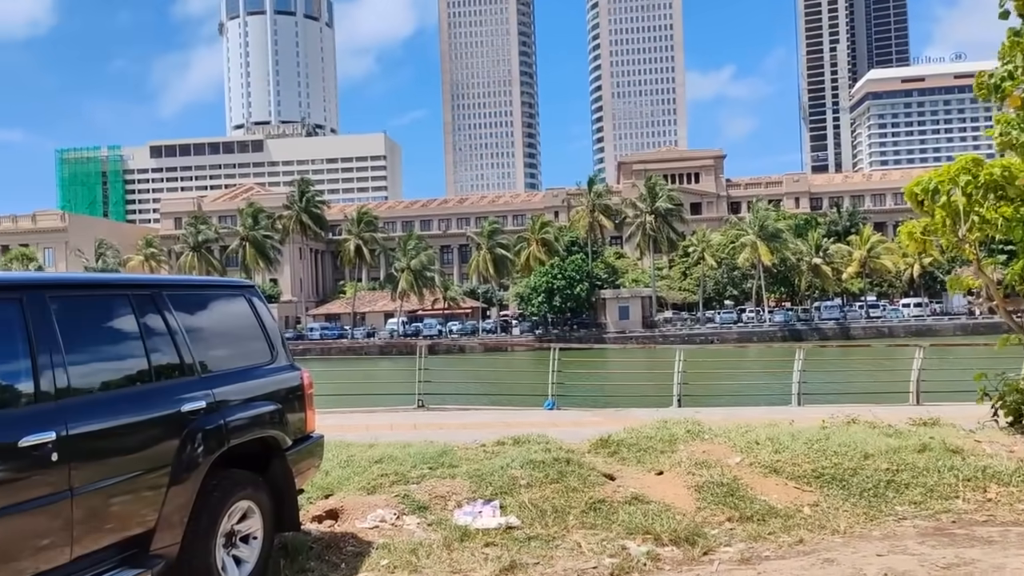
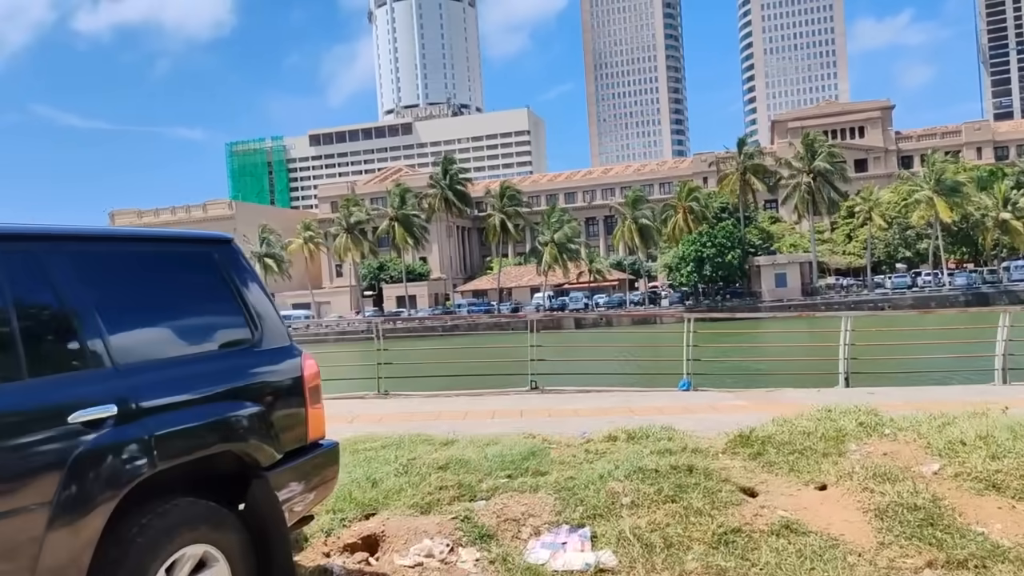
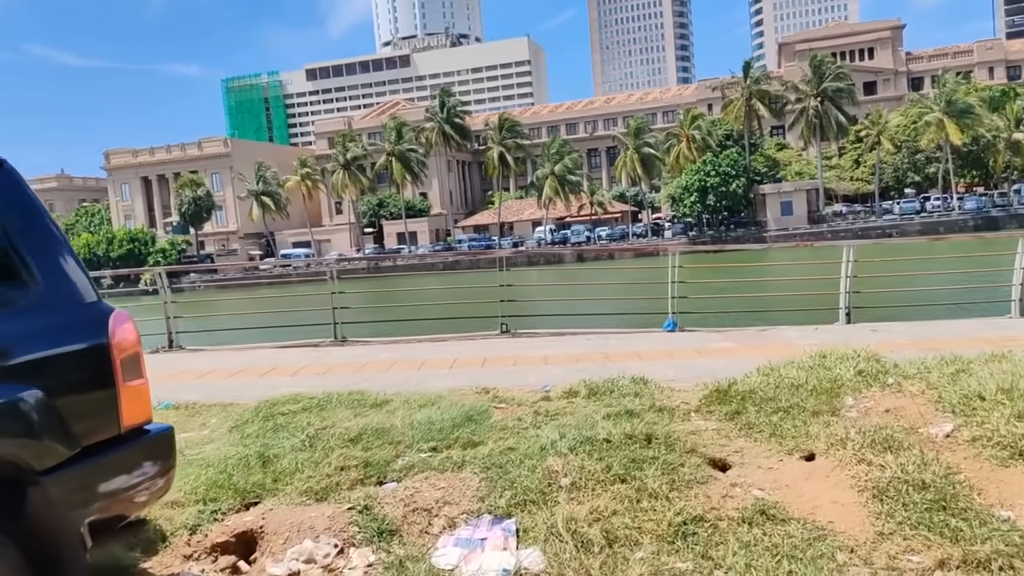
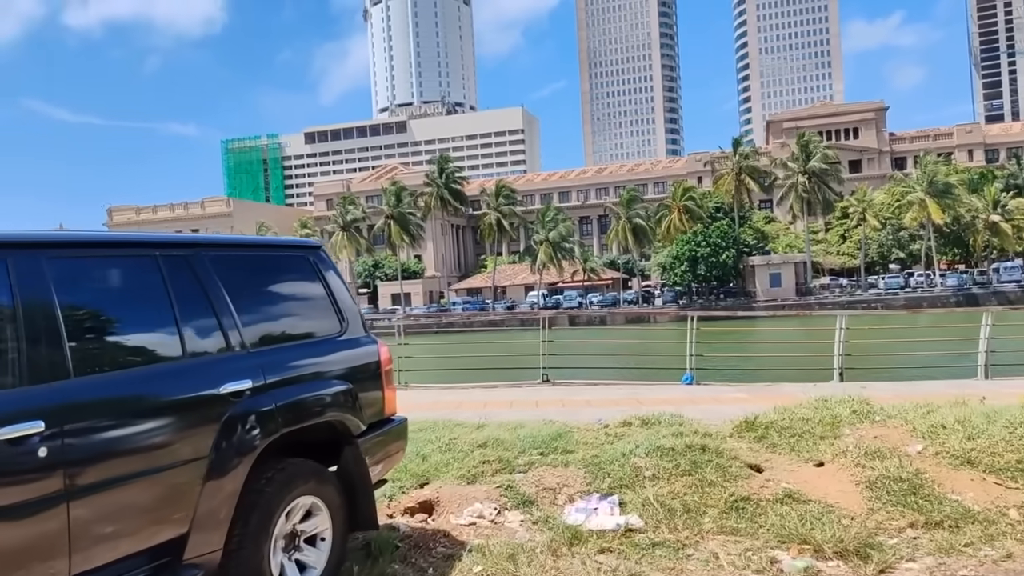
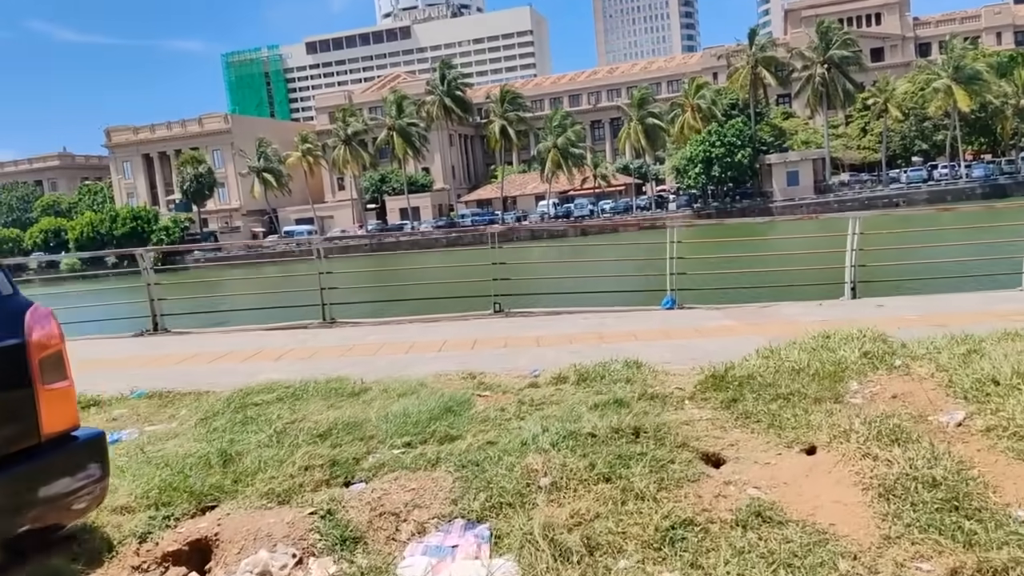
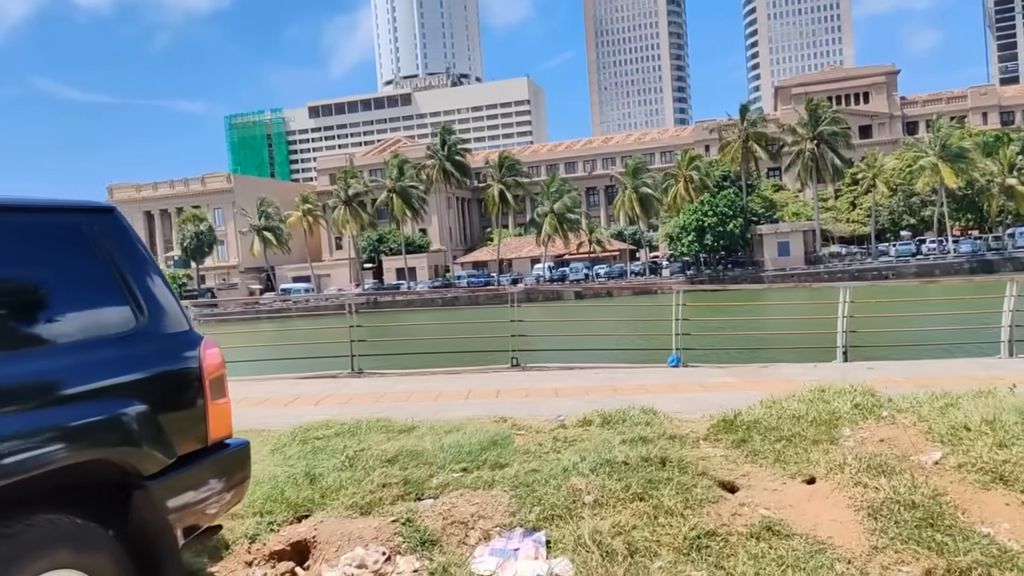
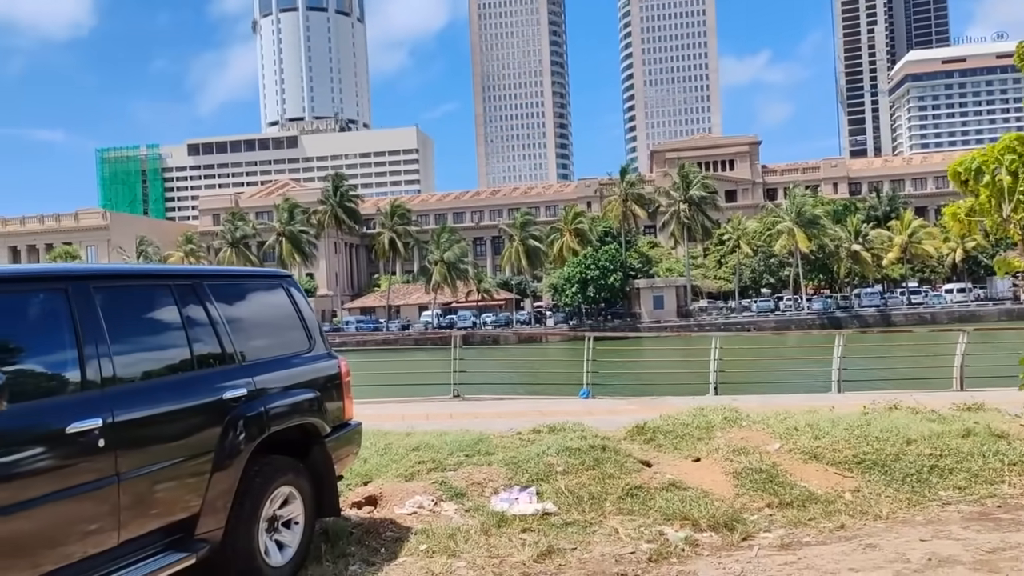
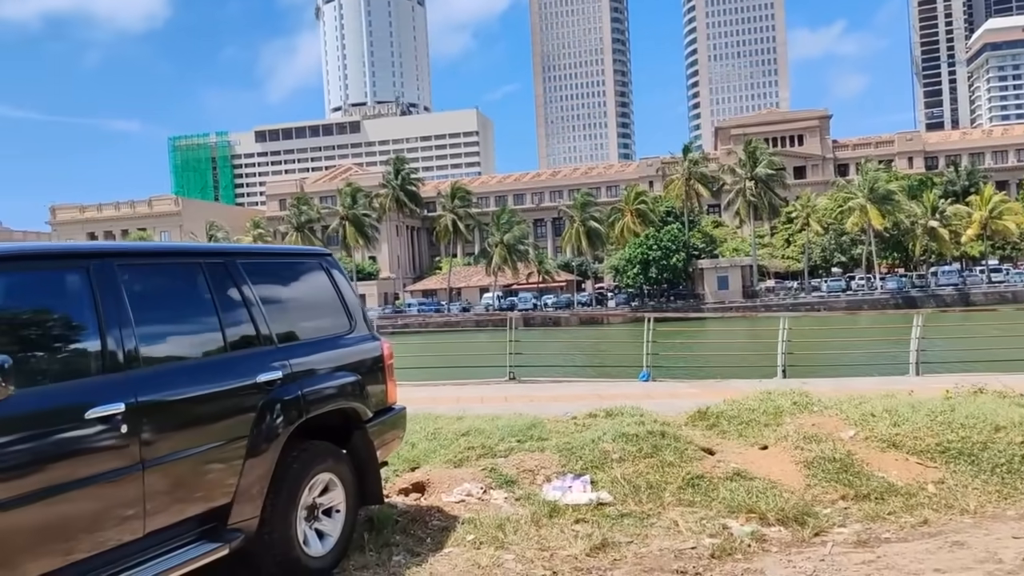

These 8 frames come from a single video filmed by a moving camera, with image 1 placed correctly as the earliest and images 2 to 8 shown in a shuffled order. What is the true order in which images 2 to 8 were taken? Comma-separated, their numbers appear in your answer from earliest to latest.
7, 8, 4, 2, 6, 3, 5
